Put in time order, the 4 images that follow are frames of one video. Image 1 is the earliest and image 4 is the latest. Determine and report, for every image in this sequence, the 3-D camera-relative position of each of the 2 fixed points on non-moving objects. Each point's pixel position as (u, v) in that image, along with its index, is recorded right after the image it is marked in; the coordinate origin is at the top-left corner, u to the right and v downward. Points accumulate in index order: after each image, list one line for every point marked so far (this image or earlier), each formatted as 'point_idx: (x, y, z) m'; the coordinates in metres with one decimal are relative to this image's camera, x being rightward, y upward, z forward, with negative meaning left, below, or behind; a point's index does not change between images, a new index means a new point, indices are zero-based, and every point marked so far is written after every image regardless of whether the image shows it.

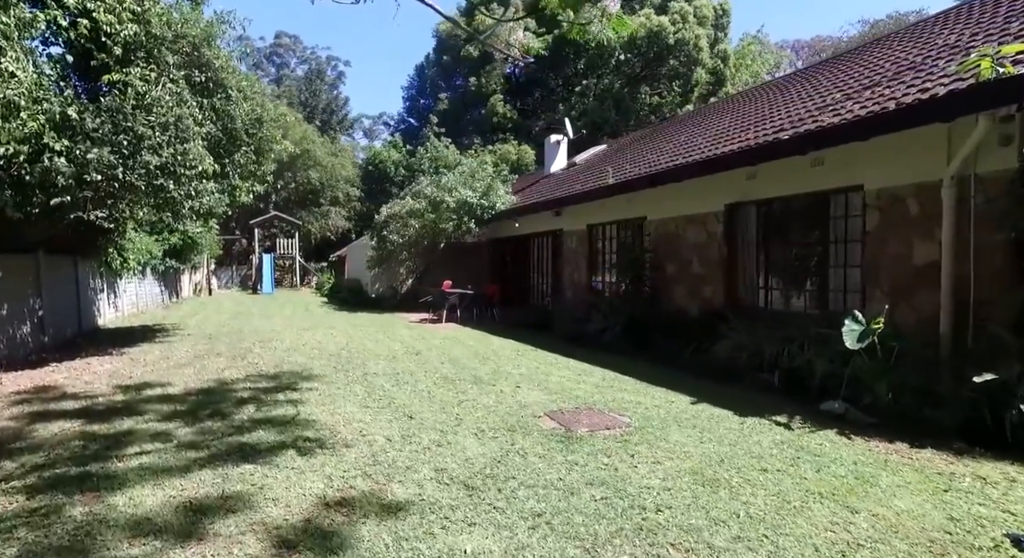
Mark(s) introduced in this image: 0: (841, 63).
0: (+5.5, +3.7, +9.8) m
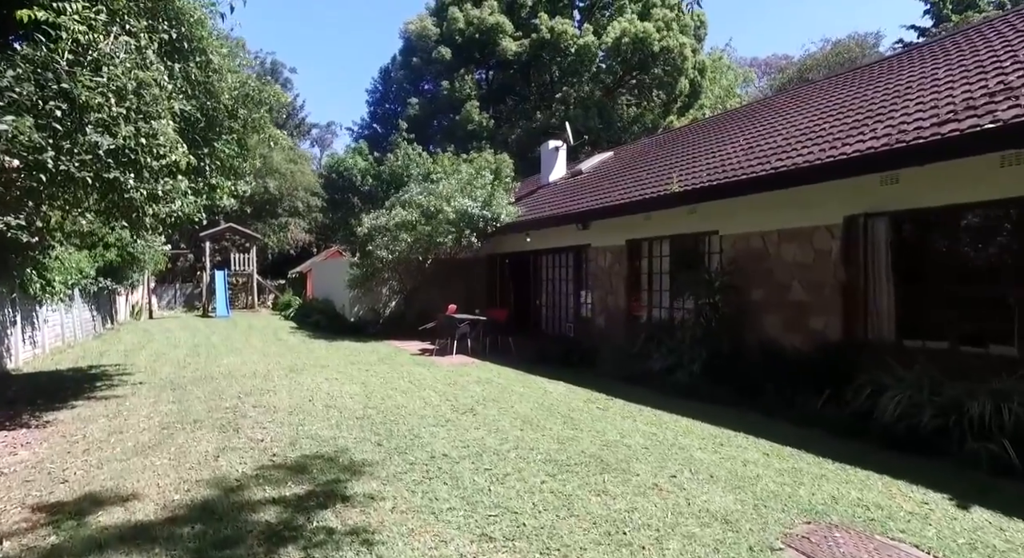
0: (+6.2, +3.3, +8.5) m
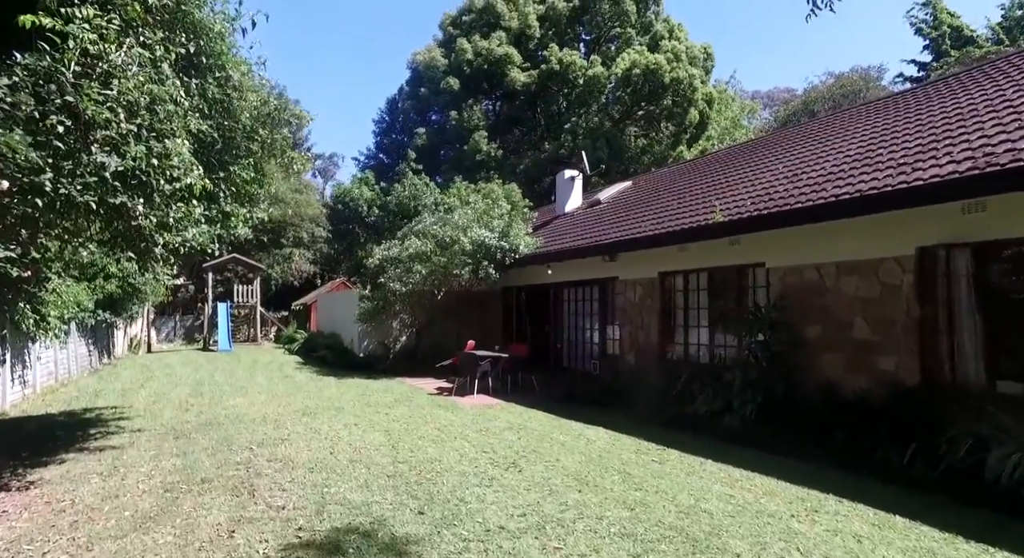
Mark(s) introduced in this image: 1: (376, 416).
0: (+6.6, +2.9, +8.1) m
1: (-1.8, -1.8, +7.6) m
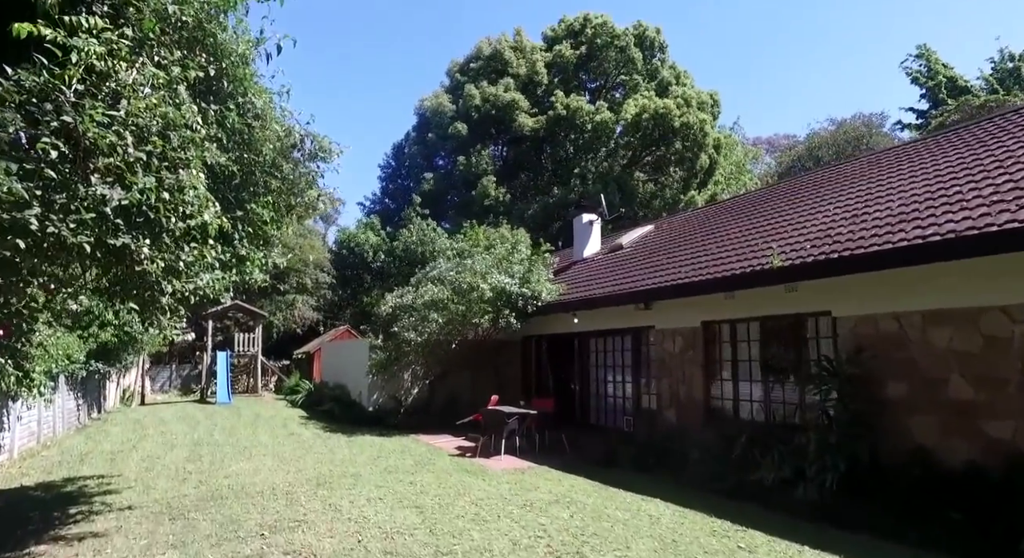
0: (+7.1, +2.2, +7.5) m
1: (-1.3, -2.4, +6.7) m
